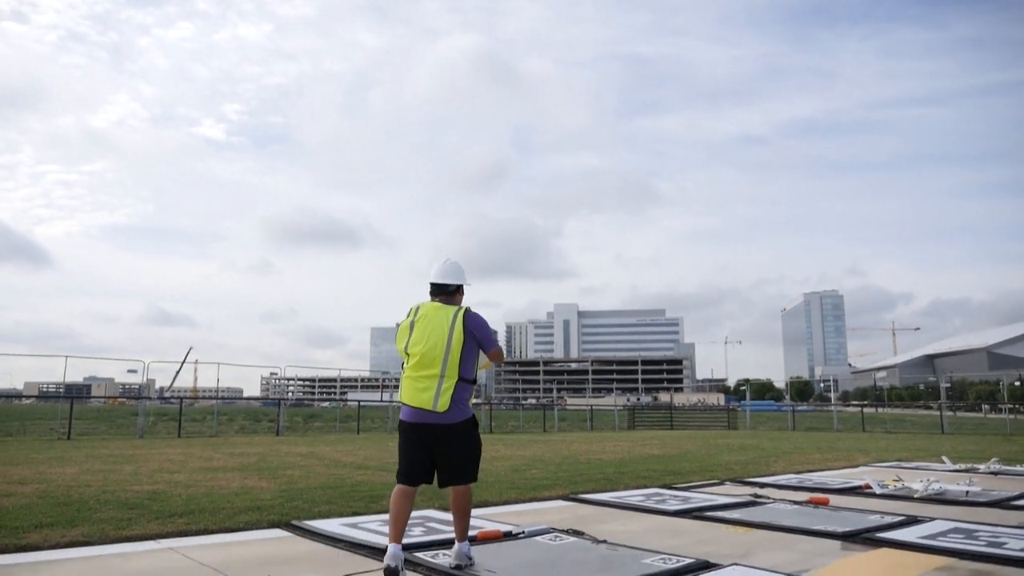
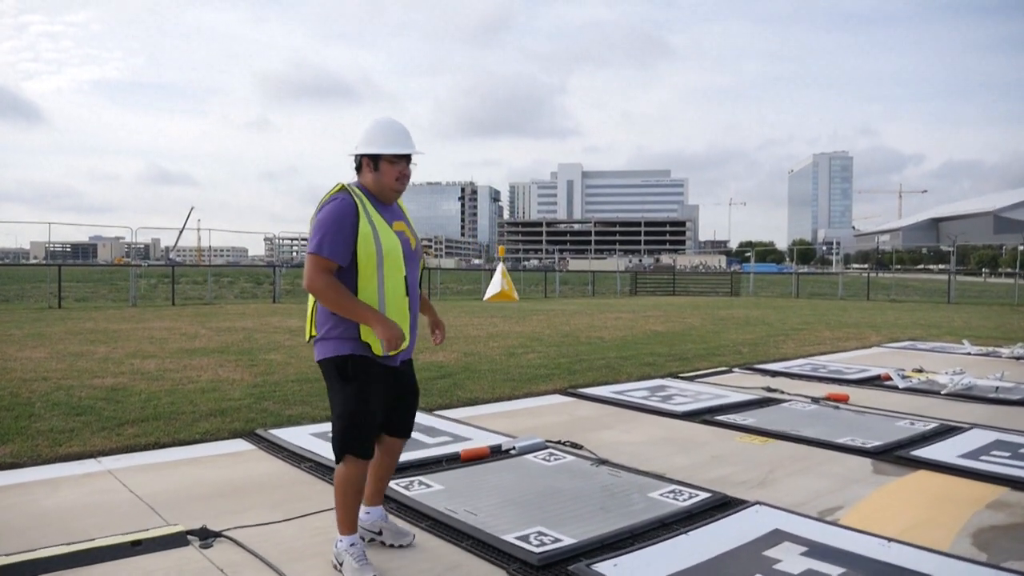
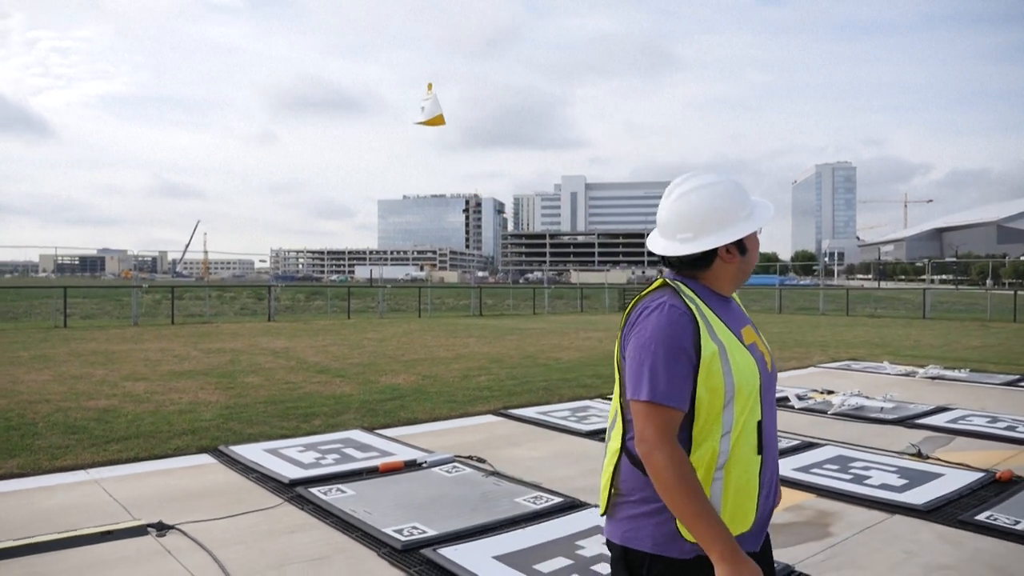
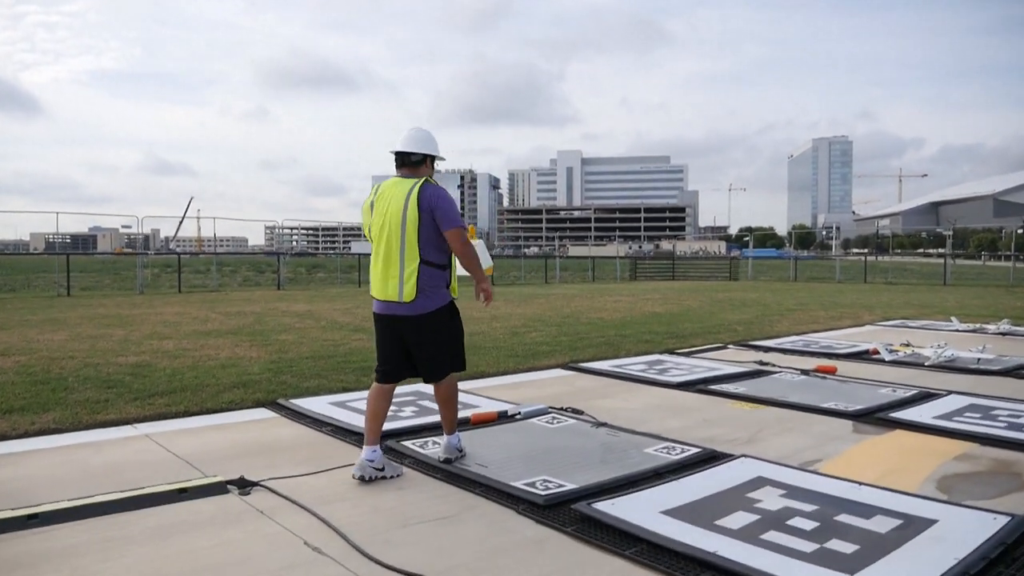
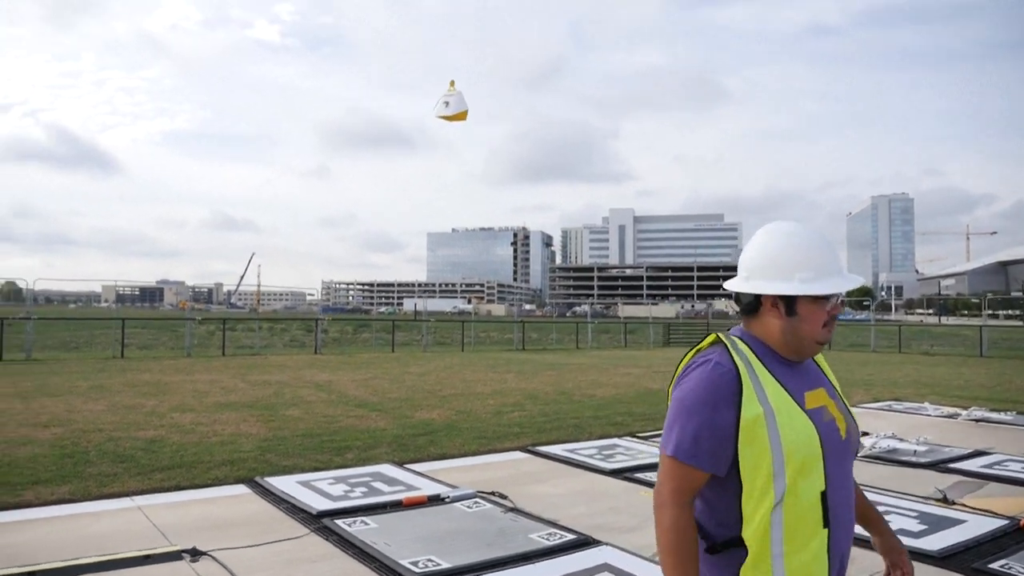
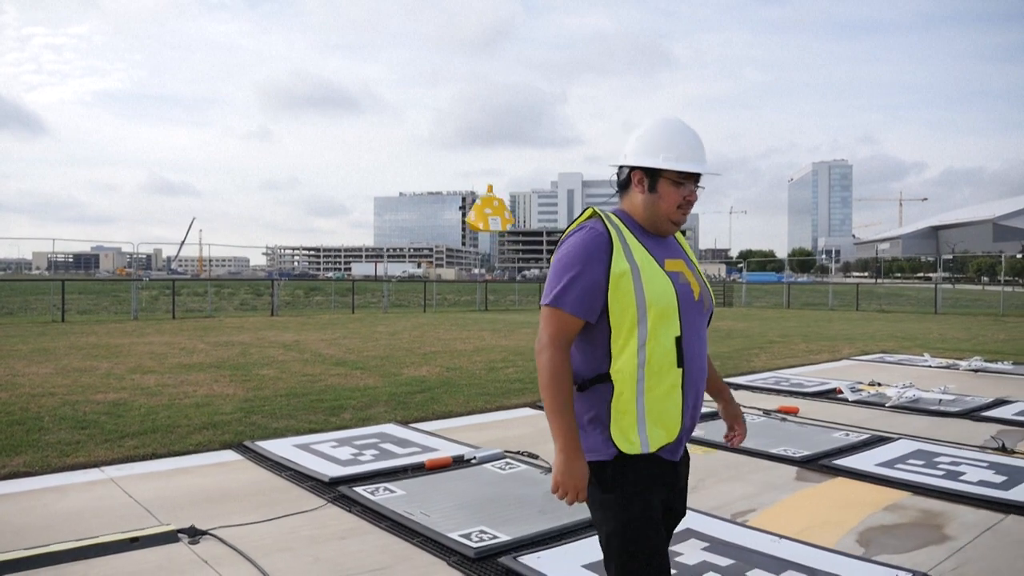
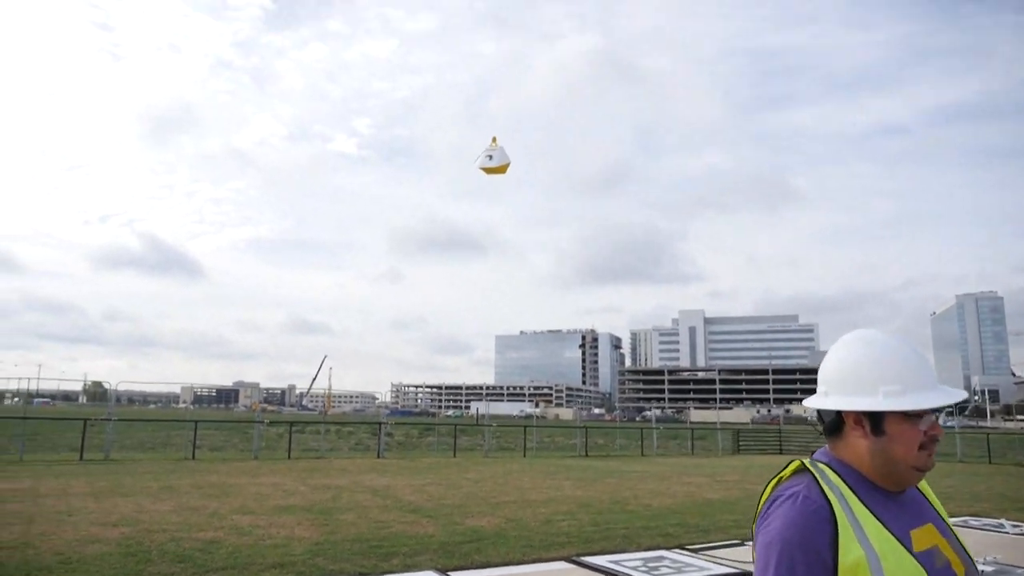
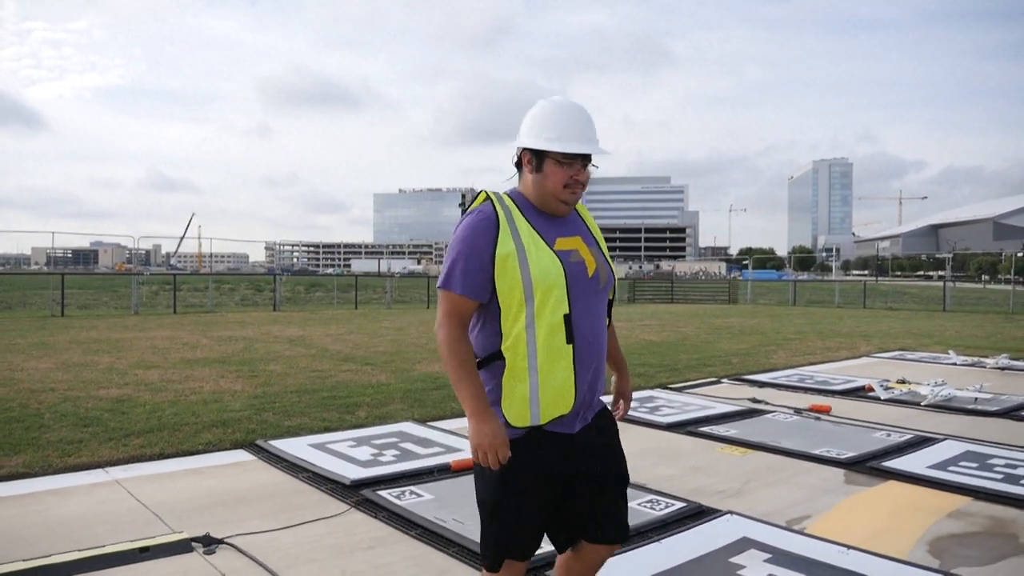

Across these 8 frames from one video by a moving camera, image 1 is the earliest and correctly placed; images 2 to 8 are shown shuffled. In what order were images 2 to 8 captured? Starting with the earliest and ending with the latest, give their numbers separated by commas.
4, 2, 8, 6, 3, 5, 7
